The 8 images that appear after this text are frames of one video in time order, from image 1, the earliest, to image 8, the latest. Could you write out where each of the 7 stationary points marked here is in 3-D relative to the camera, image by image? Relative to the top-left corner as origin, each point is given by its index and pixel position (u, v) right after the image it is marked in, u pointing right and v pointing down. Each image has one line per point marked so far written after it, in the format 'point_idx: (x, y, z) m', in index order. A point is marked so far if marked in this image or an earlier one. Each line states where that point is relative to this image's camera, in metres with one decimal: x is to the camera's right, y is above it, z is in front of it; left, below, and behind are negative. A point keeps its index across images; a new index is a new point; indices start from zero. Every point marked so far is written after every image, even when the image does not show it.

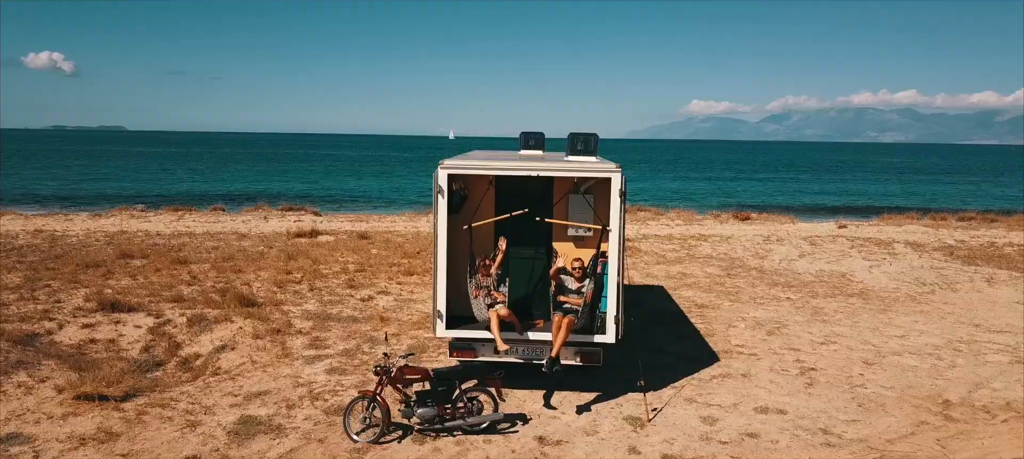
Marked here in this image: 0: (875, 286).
0: (+5.7, -0.9, +12.8) m
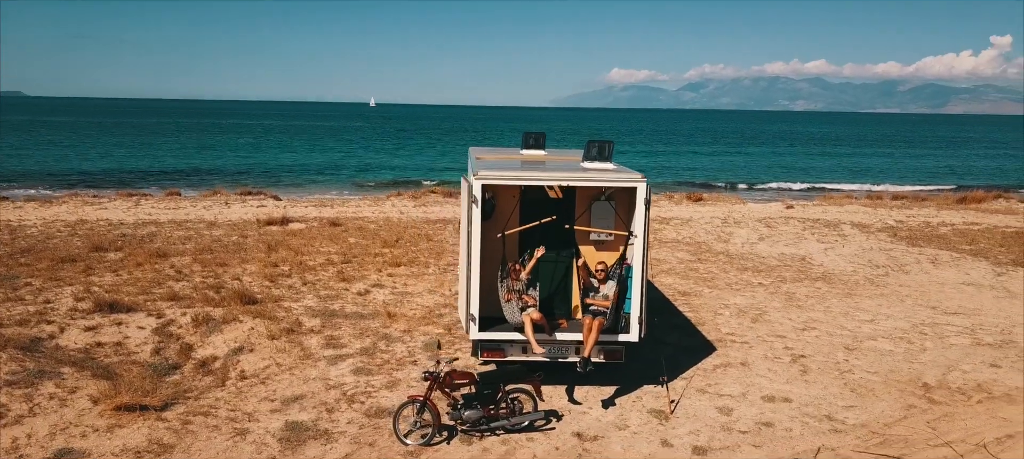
0: (+5.4, -0.7, +13.7) m
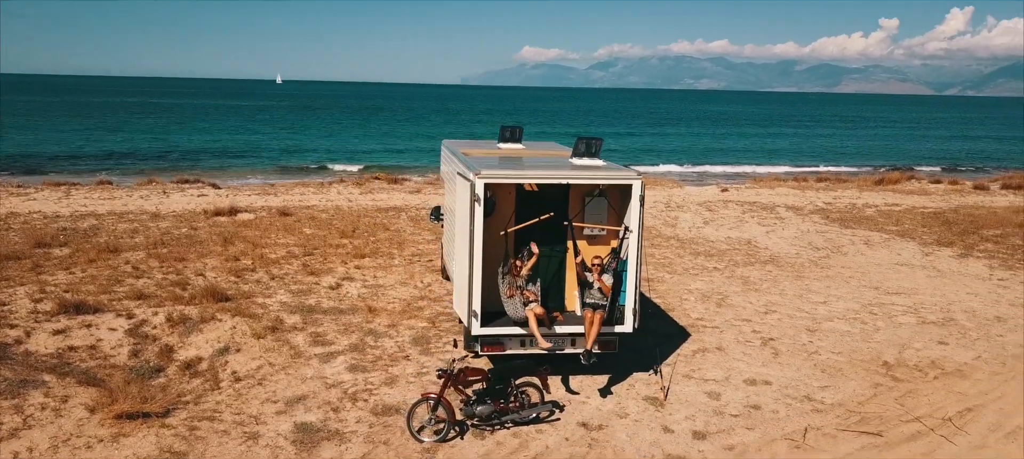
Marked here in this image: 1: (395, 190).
0: (+4.8, -0.4, +14.4) m
1: (-2.7, +0.9, +18.9) m
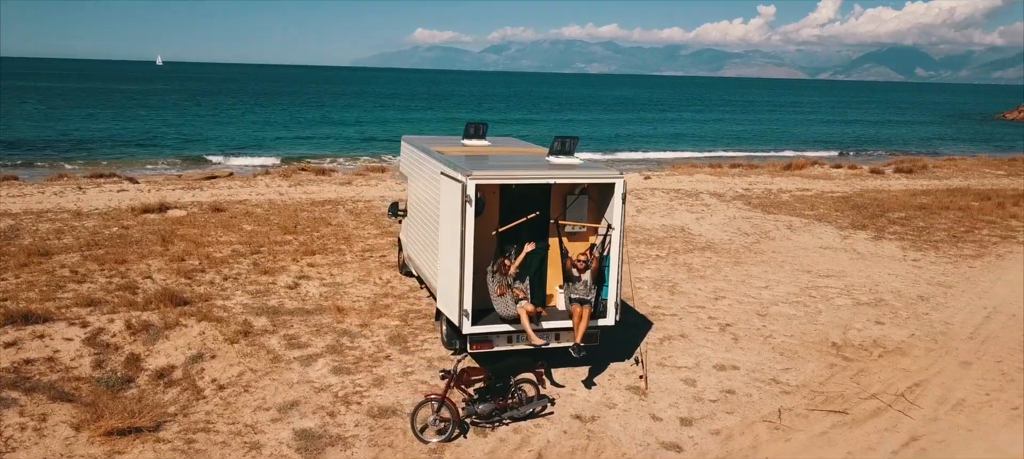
0: (+3.7, -0.2, +15.1) m
1: (-4.3, +1.1, +18.6) m
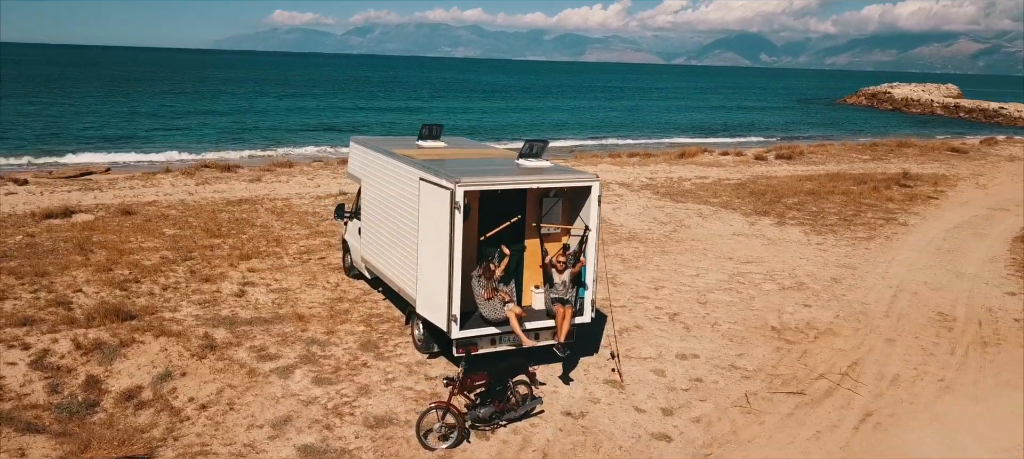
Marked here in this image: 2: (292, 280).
0: (+2.4, 0.0, +15.7) m
1: (-6.1, +1.1, +17.9) m
2: (-3.0, -0.7, +11.2) m
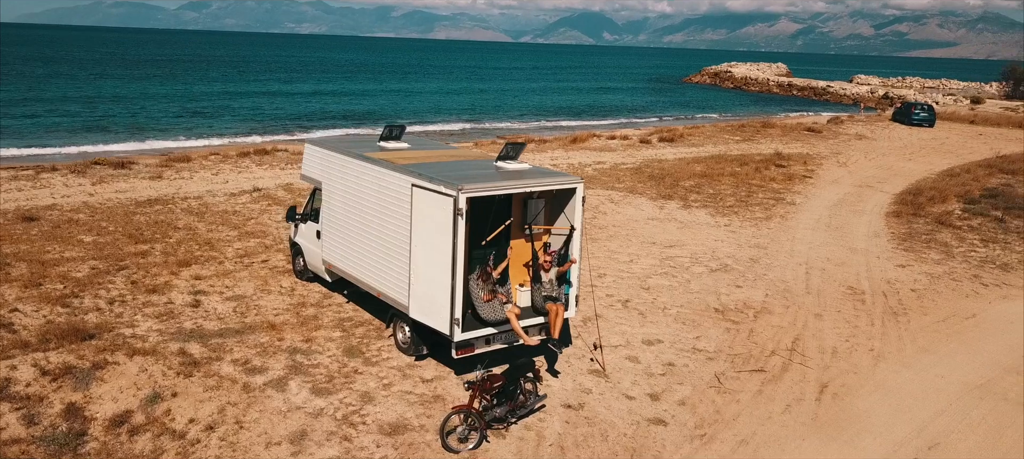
0: (+0.9, +0.3, +16.2) m
1: (-7.9, +1.1, +16.9) m
2: (-3.6, -0.8, +10.9) m
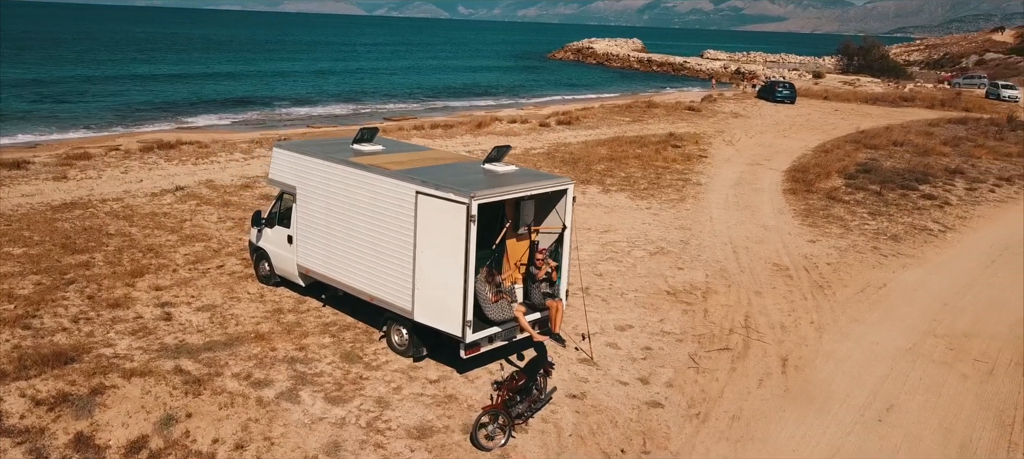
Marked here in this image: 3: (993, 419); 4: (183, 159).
0: (-0.4, +0.5, +16.6) m
1: (-9.2, +1.0, +15.7) m
2: (-3.9, -0.8, +10.6) m
3: (+5.3, -2.1, +8.9) m
4: (-7.5, +1.6, +18.4) m
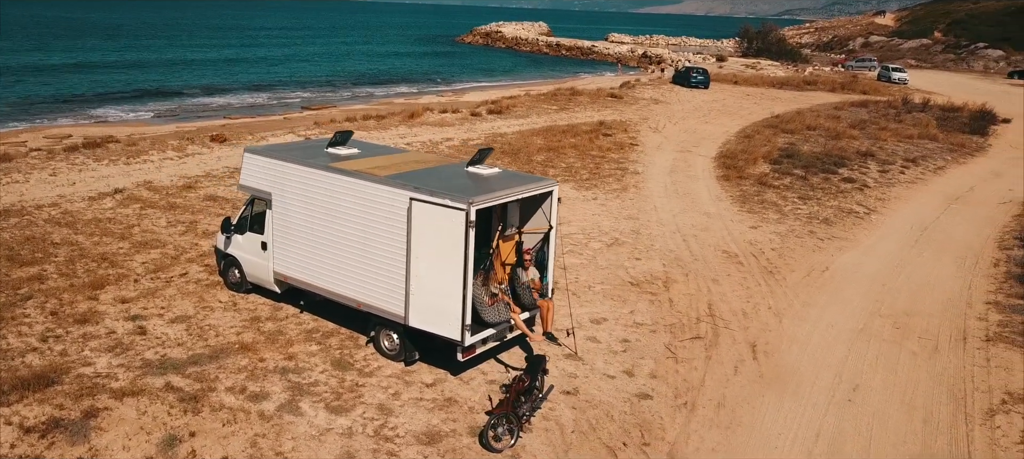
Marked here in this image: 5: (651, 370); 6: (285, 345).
0: (-1.4, +0.6, +16.6) m
1: (-10.1, +0.8, +14.7) m
2: (-4.2, -1.0, +10.3) m
3: (+5.2, -1.9, +9.7) m
4: (-8.6, +1.5, +17.6) m
5: (+1.7, -1.7, +9.7) m
6: (-2.6, -1.3, +9.3) m
